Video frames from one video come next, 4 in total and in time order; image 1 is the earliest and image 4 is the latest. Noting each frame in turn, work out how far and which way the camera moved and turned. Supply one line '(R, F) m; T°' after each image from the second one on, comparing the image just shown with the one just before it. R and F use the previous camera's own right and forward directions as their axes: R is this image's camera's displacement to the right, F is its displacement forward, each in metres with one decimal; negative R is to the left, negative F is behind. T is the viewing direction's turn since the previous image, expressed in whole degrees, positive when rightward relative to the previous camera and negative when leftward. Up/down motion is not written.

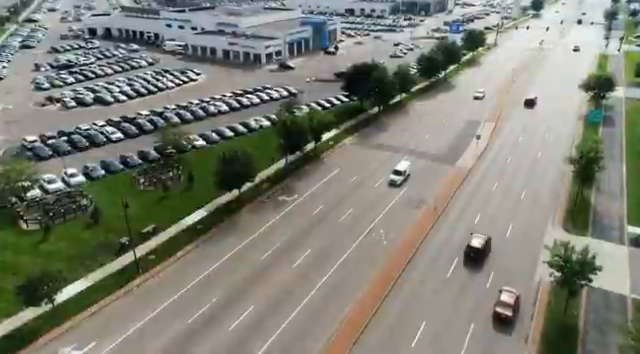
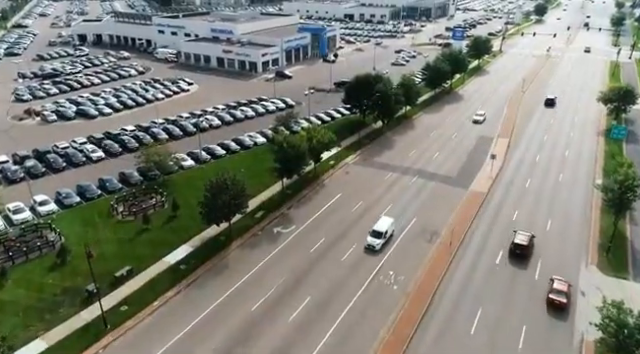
(-0.1, +4.0) m; 0°
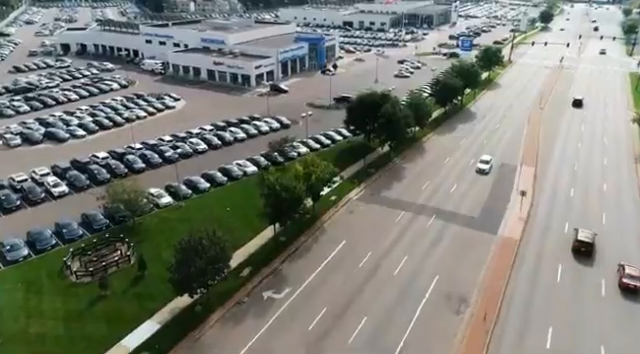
(-0.1, +6.1) m; 0°
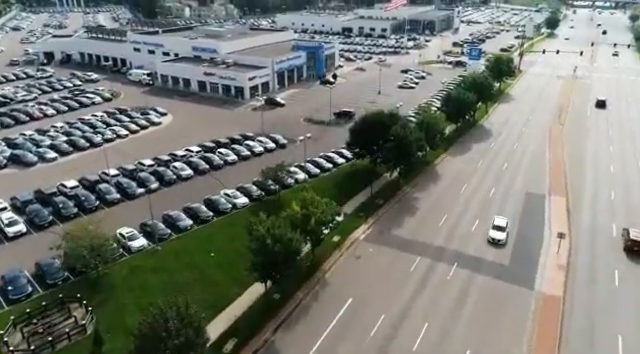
(-0.1, +5.3) m; 0°
